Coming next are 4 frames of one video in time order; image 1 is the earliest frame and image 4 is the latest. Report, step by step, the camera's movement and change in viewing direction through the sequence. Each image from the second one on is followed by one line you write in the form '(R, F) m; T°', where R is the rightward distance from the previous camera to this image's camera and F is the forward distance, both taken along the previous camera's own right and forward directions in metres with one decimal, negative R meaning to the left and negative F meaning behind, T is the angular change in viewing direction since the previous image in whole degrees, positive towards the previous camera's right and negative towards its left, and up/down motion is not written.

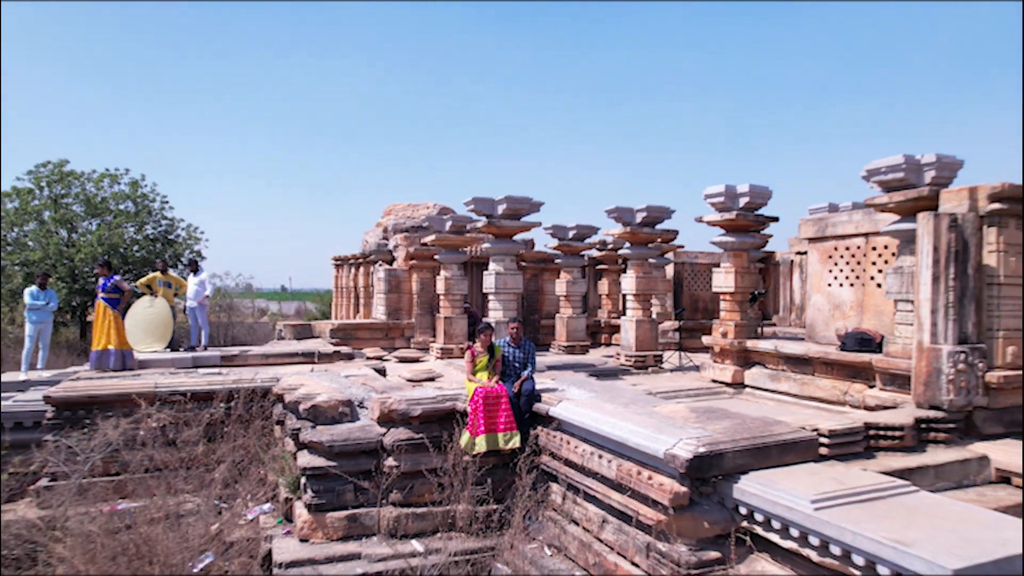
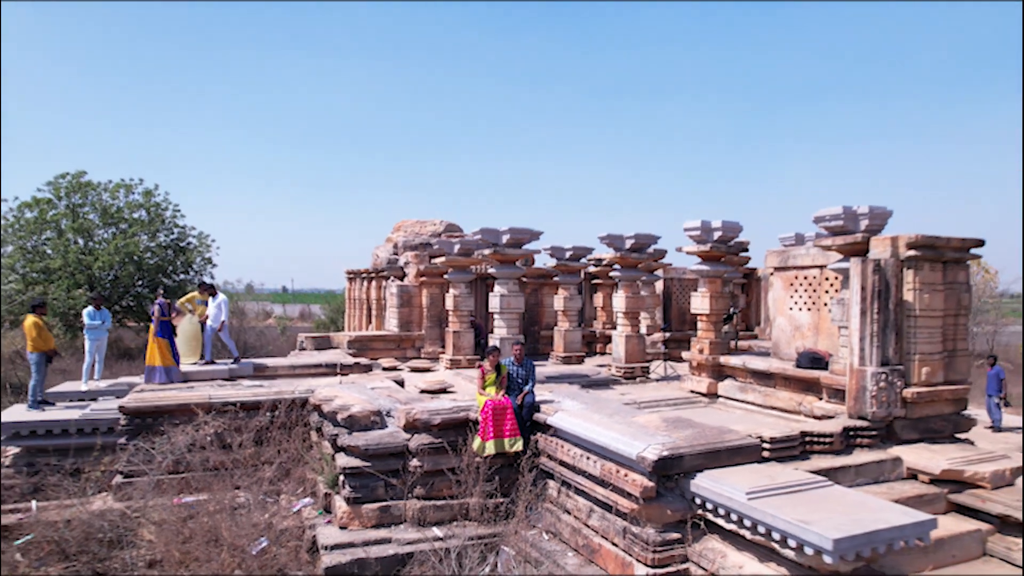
(0.0, -1.0) m; 0°
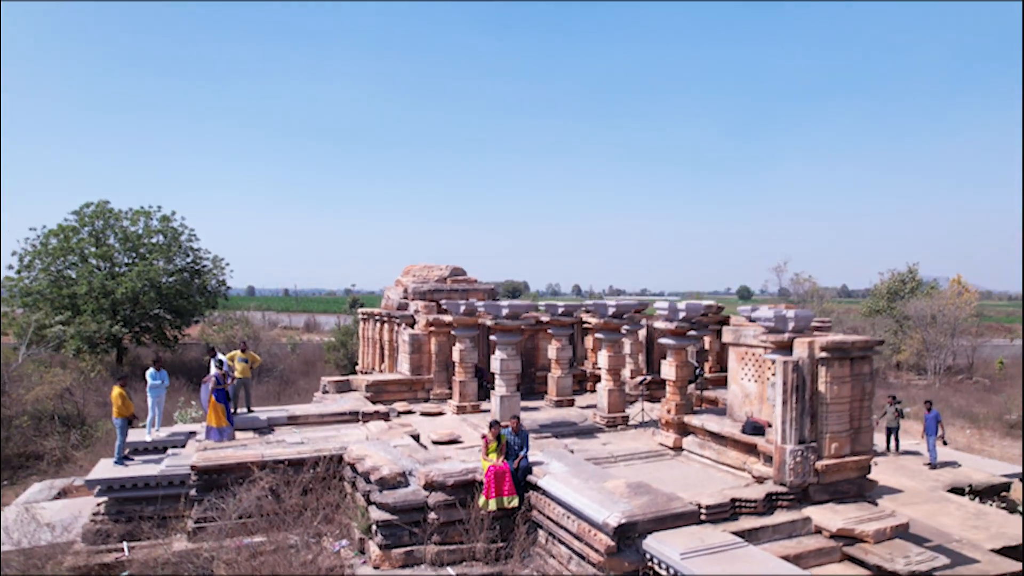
(0.0, -1.5) m; 0°
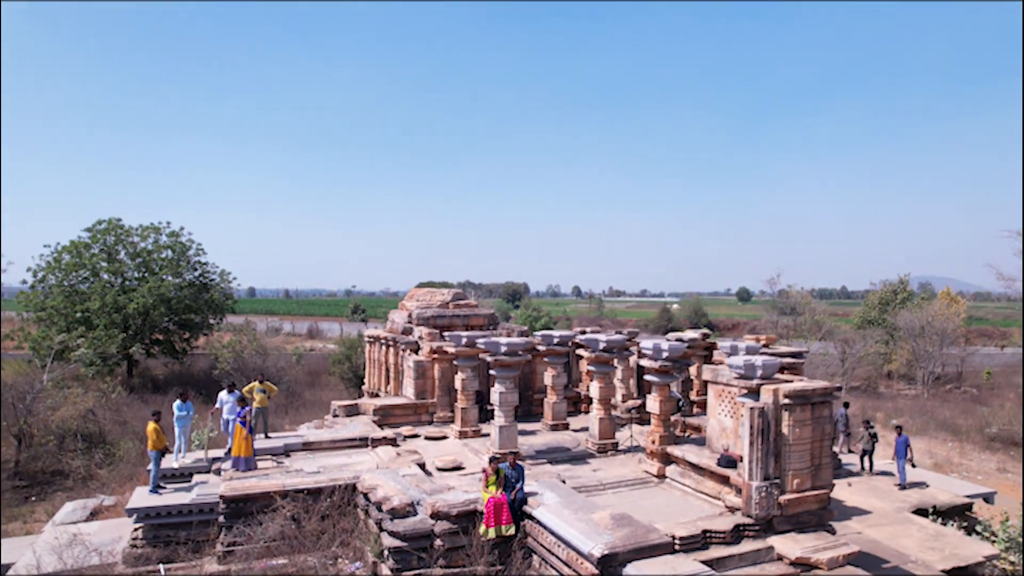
(0.0, -0.9) m; 0°
